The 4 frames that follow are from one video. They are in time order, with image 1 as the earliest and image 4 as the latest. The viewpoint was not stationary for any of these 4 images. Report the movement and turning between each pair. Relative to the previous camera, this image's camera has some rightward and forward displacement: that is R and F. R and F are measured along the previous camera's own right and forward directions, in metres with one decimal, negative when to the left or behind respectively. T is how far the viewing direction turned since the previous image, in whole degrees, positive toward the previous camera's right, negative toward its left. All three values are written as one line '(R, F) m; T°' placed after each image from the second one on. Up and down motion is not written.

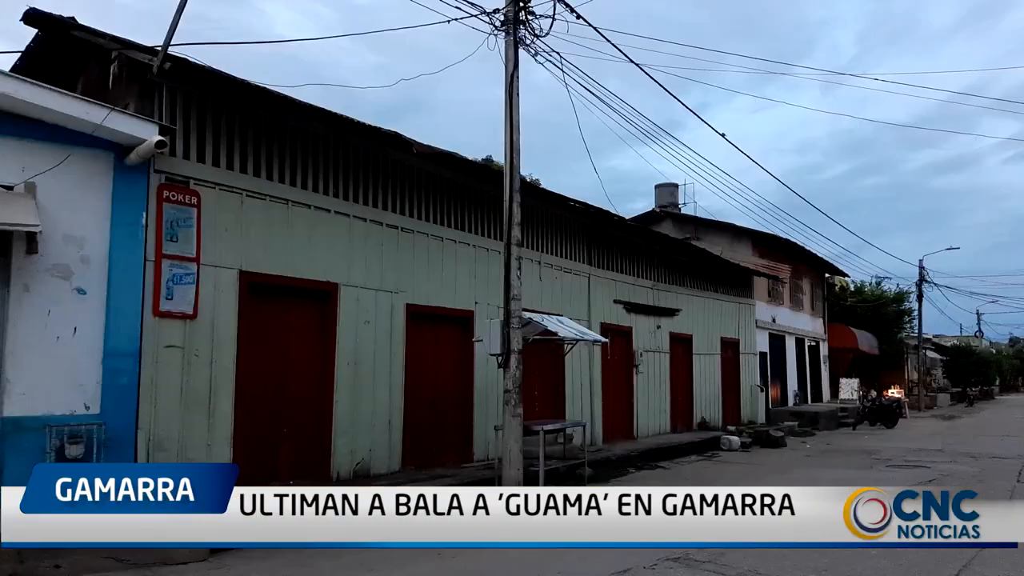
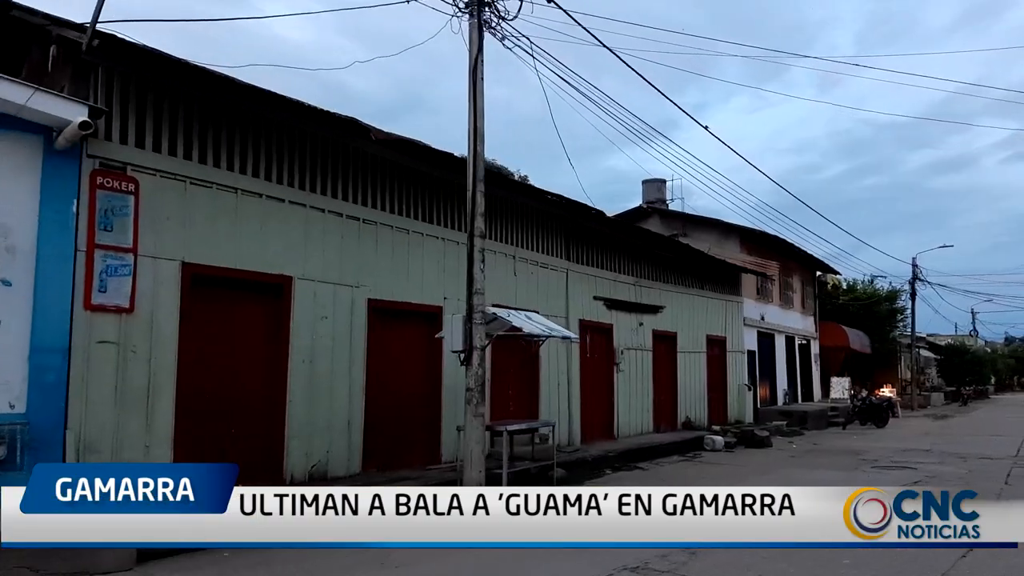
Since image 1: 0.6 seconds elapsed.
(+0.4, +0.4) m; 0°
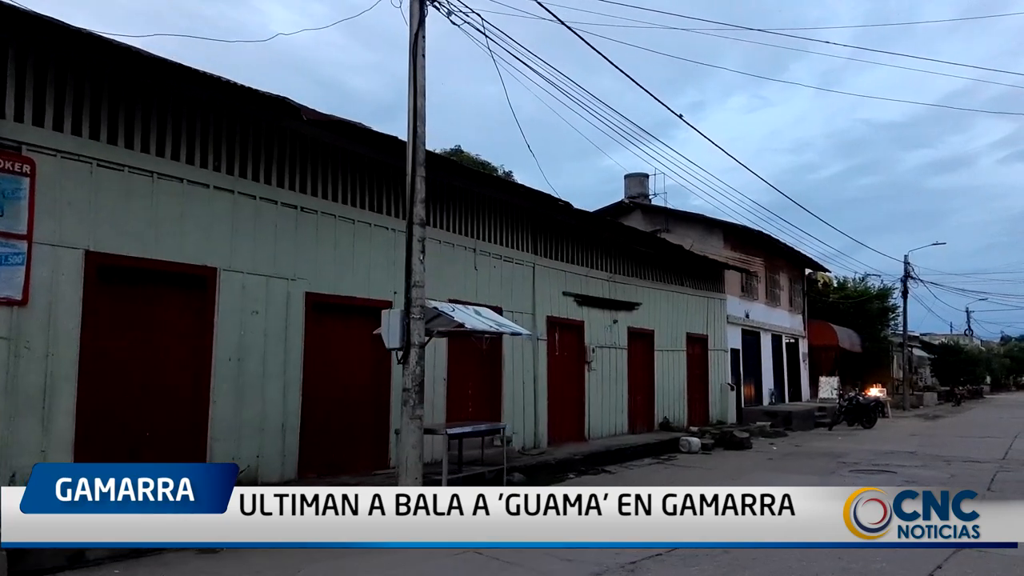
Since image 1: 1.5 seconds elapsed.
(+0.6, +0.6) m; 0°
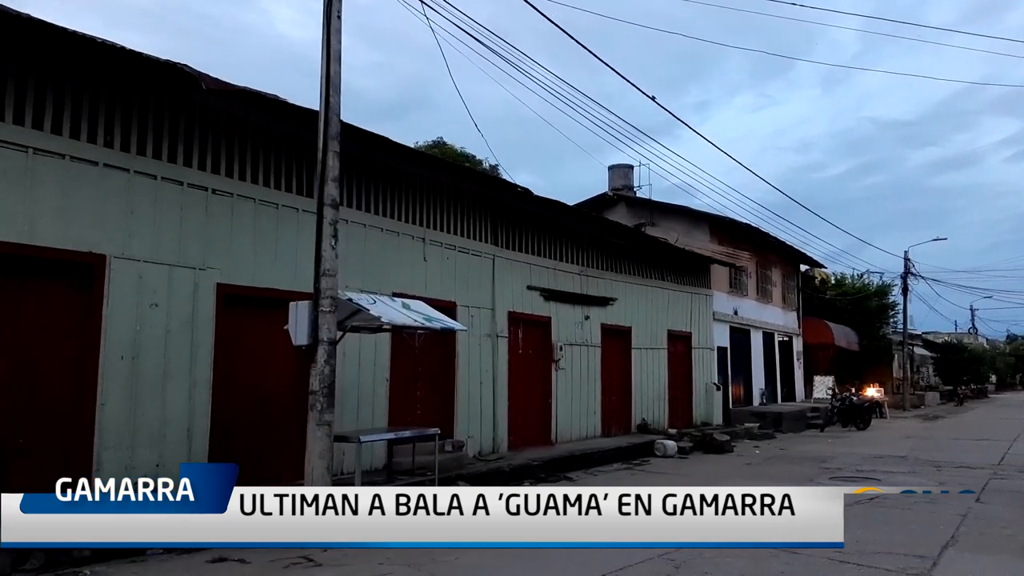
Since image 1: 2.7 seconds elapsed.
(+0.7, +0.9) m; 0°
